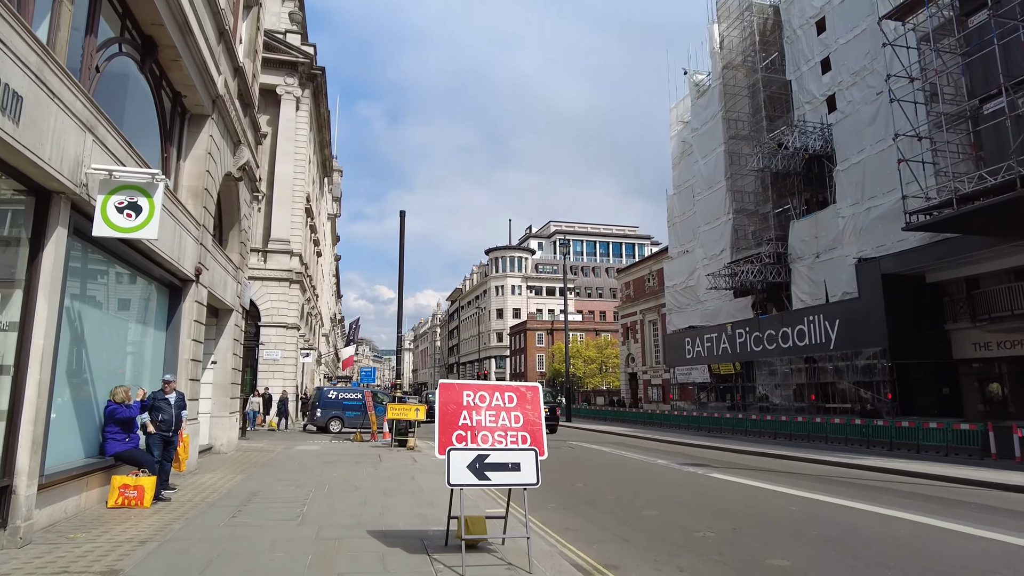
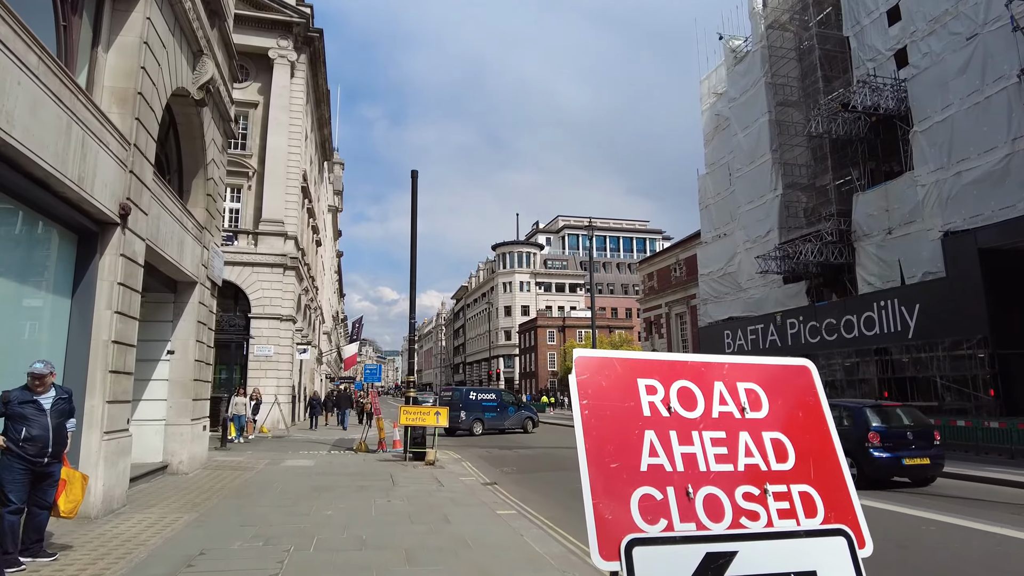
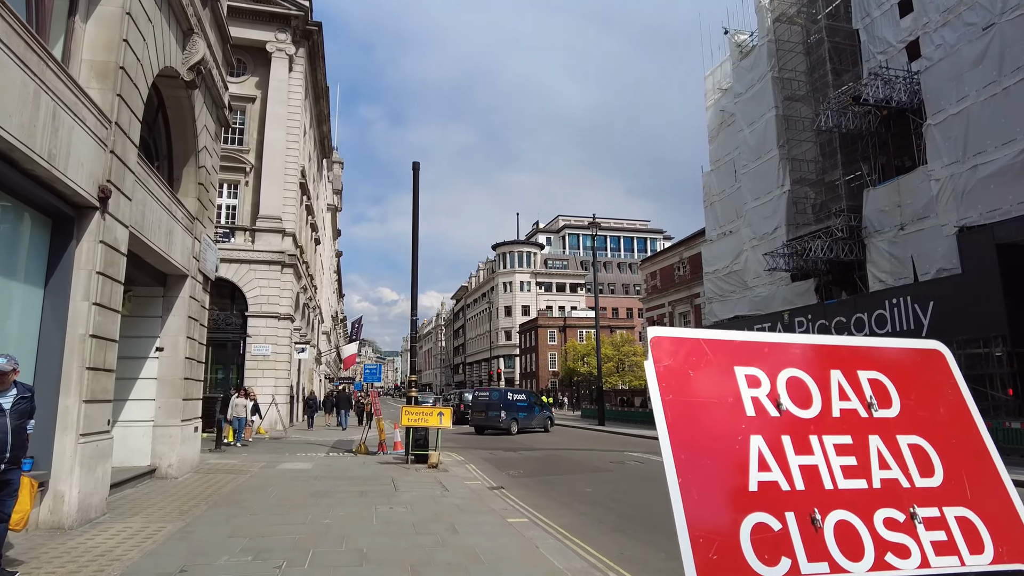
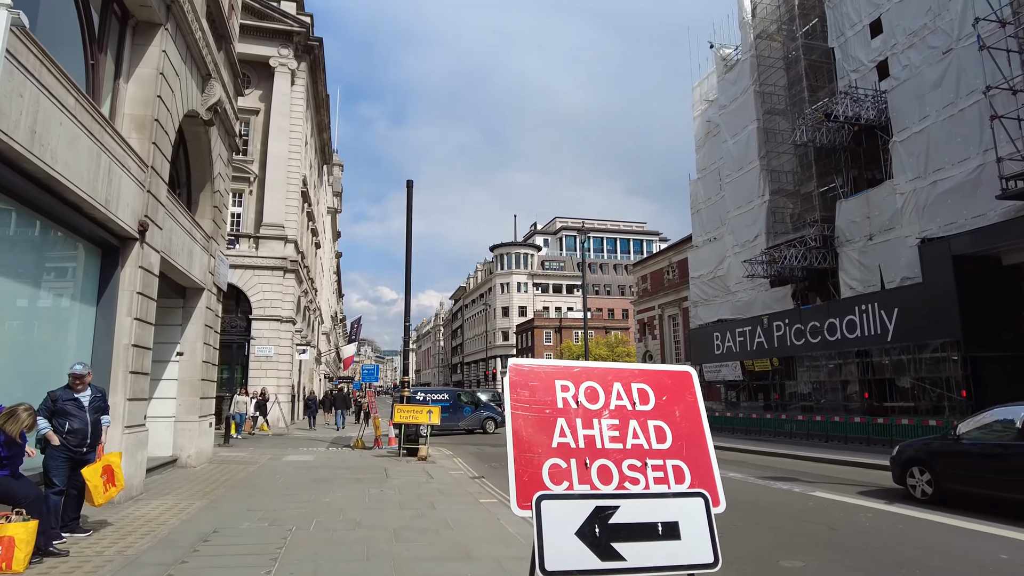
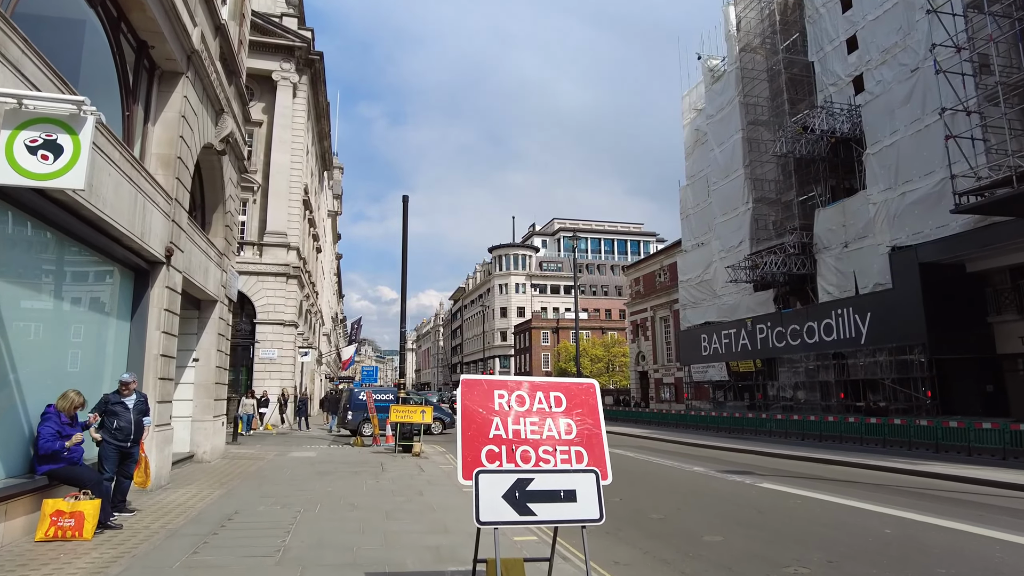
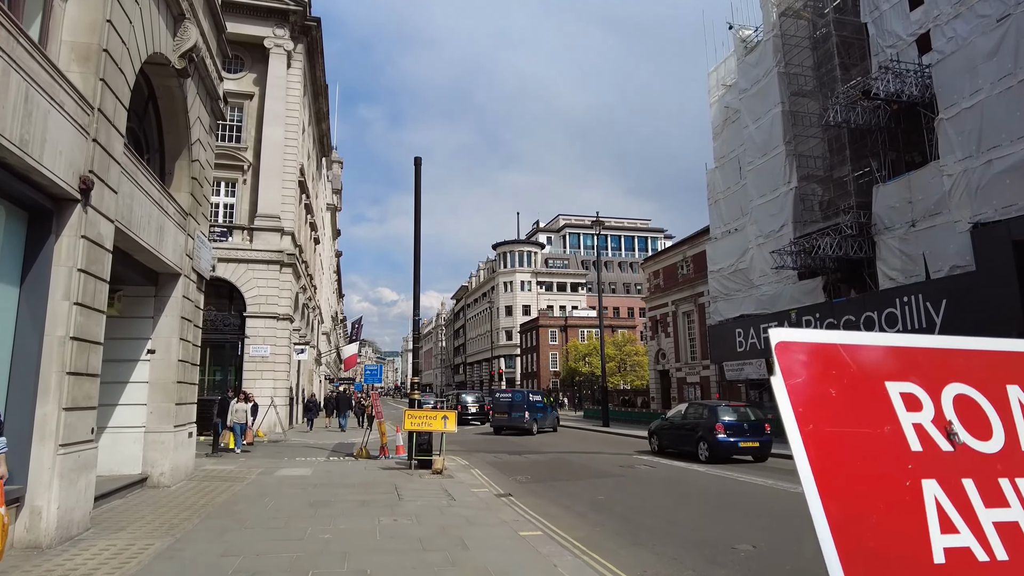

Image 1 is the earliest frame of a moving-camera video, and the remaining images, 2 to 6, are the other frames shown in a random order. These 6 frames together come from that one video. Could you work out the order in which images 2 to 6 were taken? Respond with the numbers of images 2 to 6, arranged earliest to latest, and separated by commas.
5, 4, 2, 3, 6
